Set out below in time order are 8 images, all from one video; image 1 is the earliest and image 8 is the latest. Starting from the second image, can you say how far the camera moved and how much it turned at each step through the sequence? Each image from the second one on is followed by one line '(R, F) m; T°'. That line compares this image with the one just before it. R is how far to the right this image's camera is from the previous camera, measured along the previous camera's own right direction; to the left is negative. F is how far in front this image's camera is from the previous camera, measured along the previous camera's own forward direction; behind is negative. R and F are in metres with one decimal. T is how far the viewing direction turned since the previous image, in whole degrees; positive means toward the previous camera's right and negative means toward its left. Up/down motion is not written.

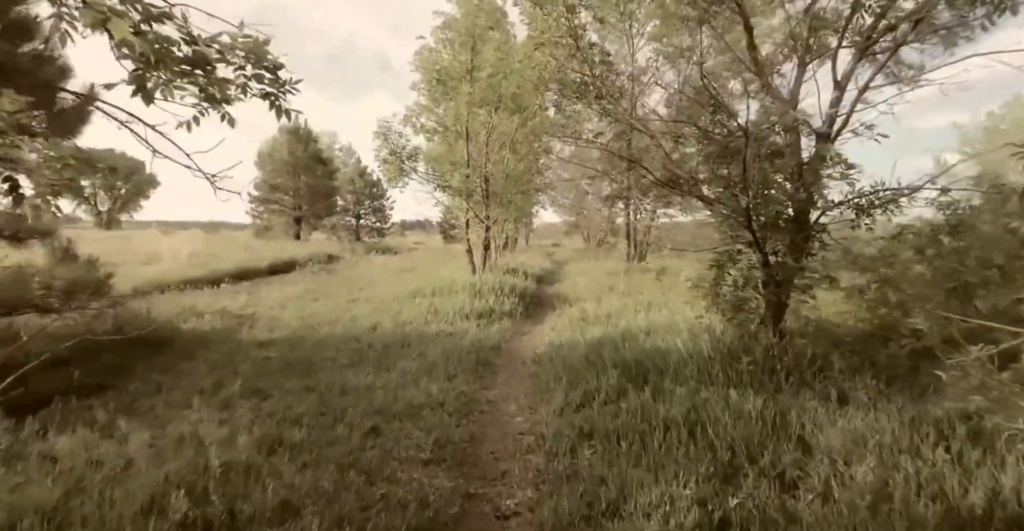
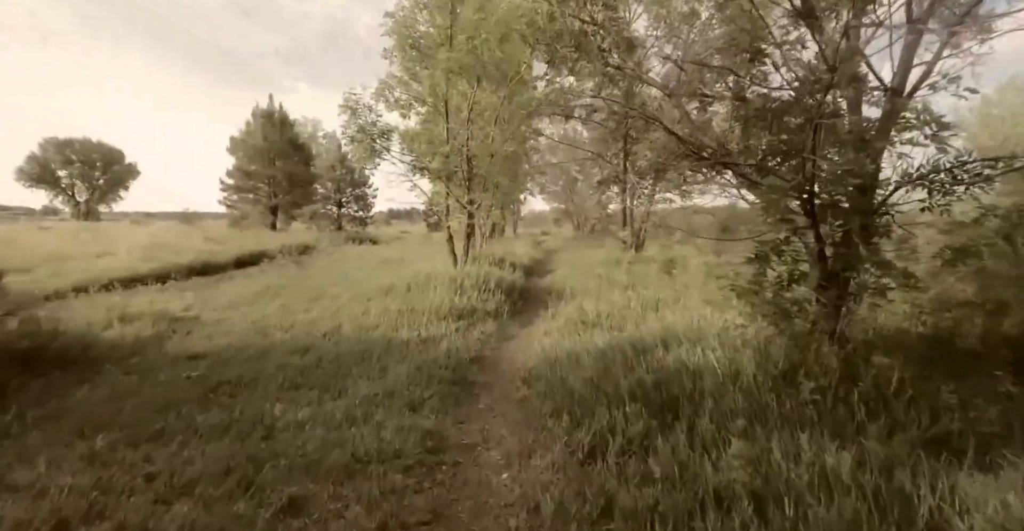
(+0.1, +1.4) m; +1°
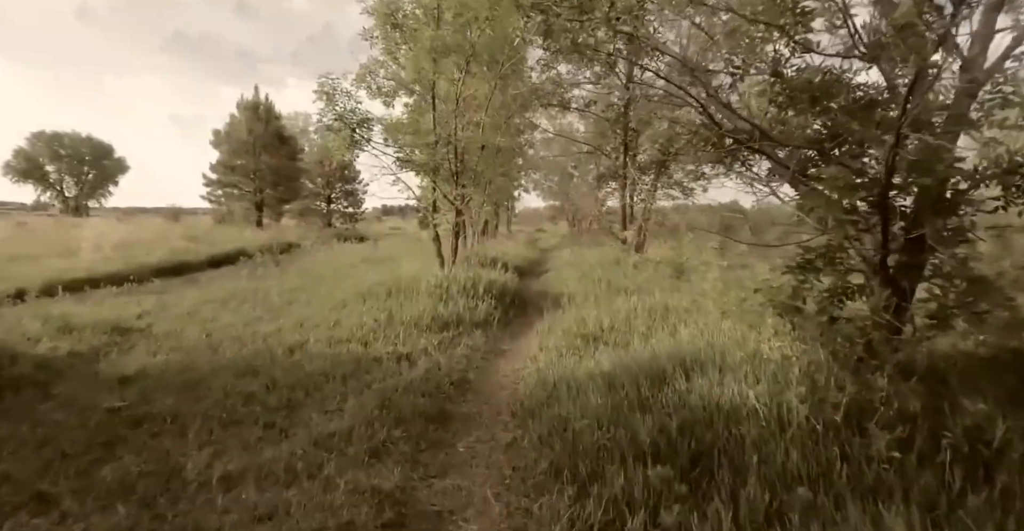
(+0.1, +0.9) m; +1°
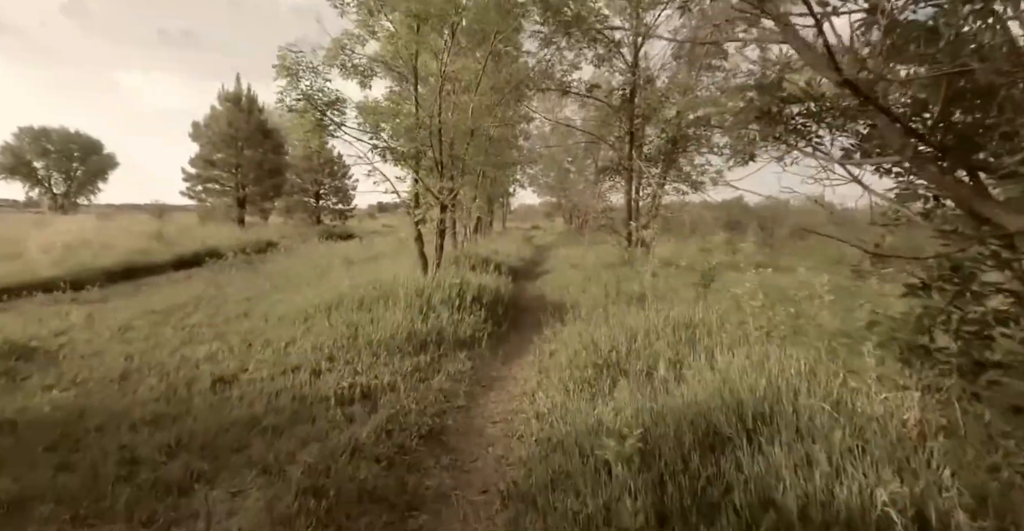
(0.0, +1.3) m; 0°
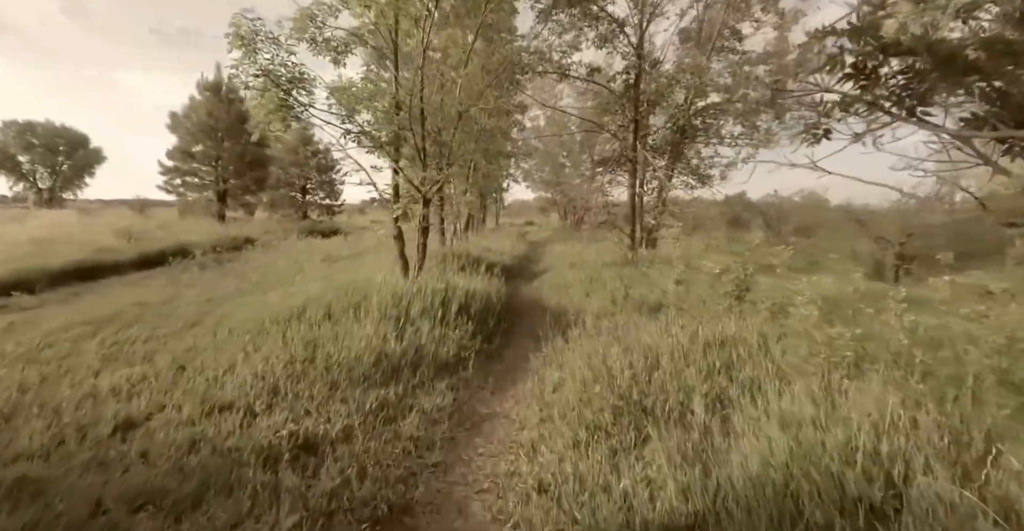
(0.0, +1.1) m; +1°
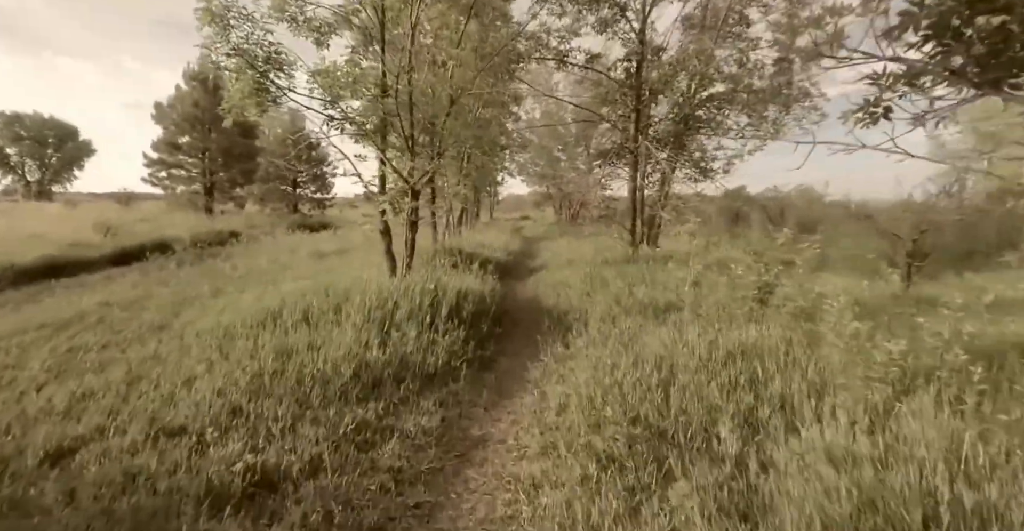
(0.0, +0.5) m; +1°
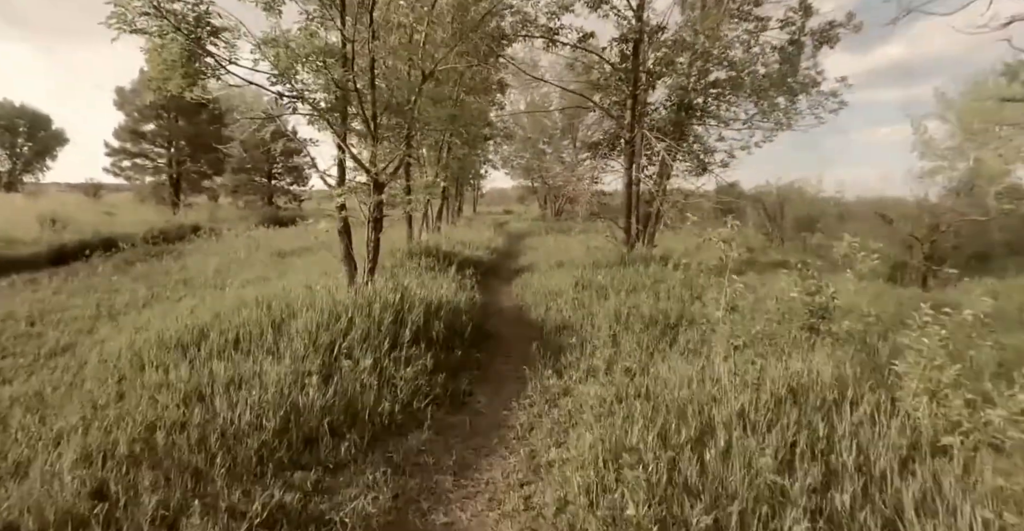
(0.0, +1.0) m; +2°
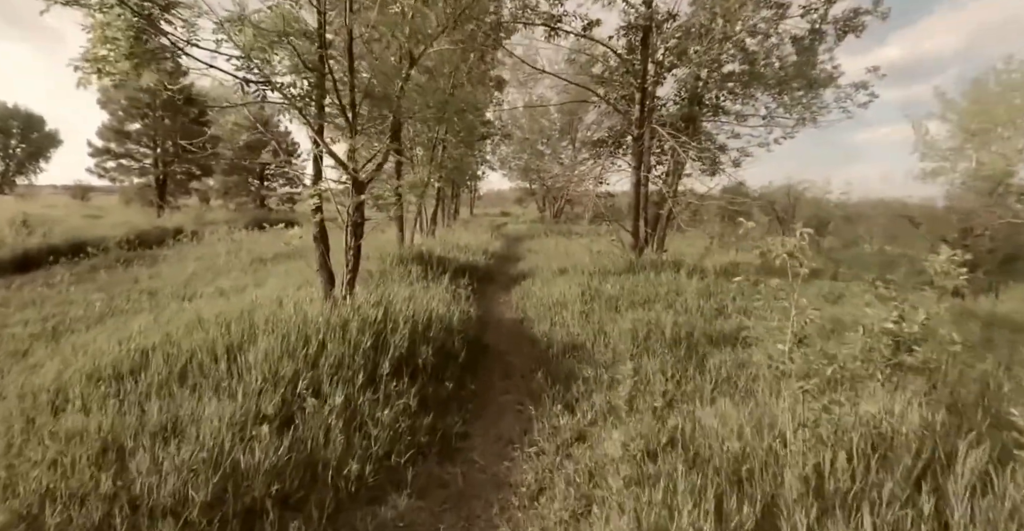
(0.0, +0.8) m; 0°
